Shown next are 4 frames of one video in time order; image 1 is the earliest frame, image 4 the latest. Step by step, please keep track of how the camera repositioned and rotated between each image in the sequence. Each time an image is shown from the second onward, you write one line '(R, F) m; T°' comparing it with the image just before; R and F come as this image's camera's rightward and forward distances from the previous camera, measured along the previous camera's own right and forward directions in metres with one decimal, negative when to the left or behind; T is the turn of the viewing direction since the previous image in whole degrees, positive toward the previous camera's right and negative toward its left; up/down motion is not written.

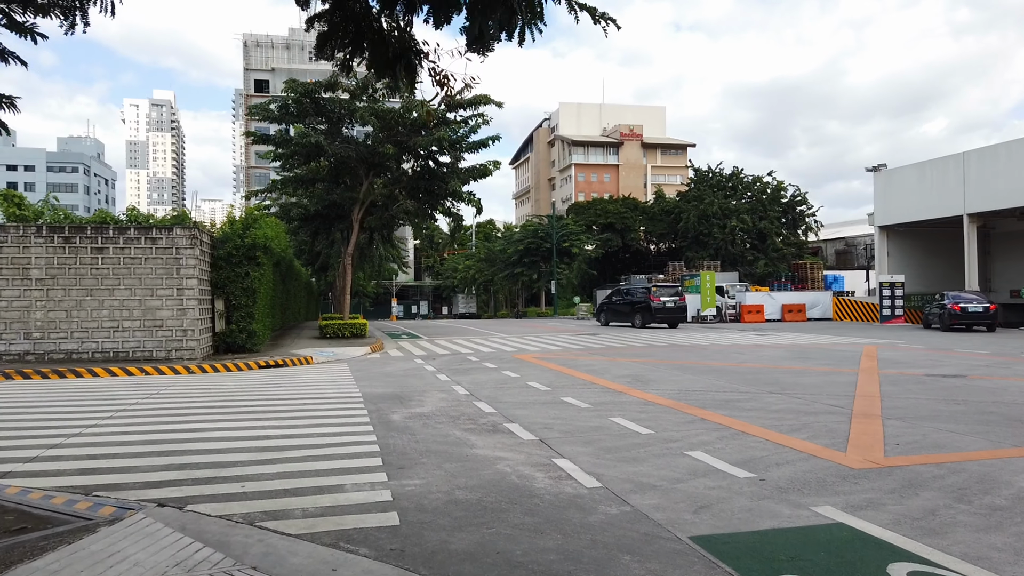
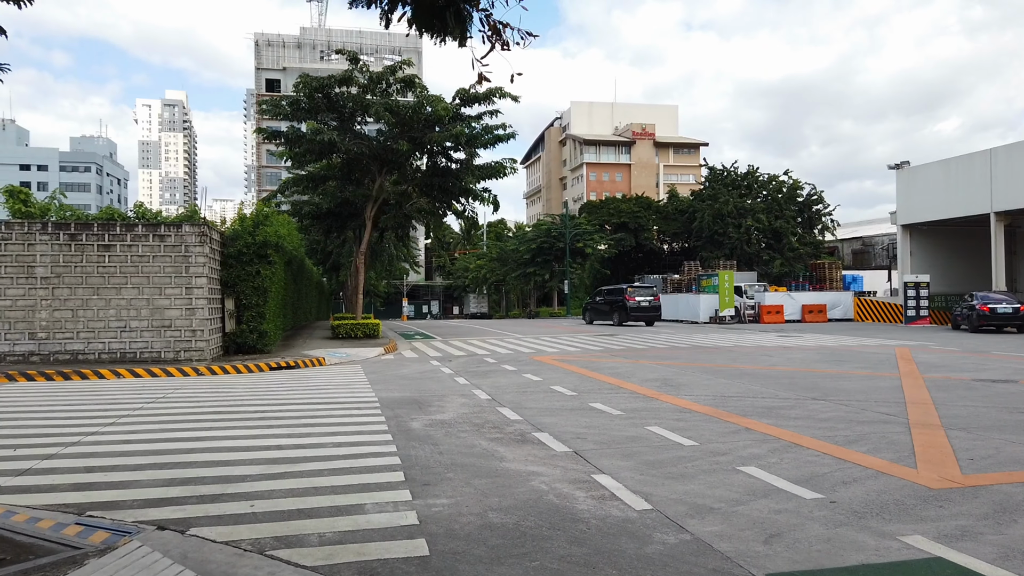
(-0.2, +0.7) m; -1°
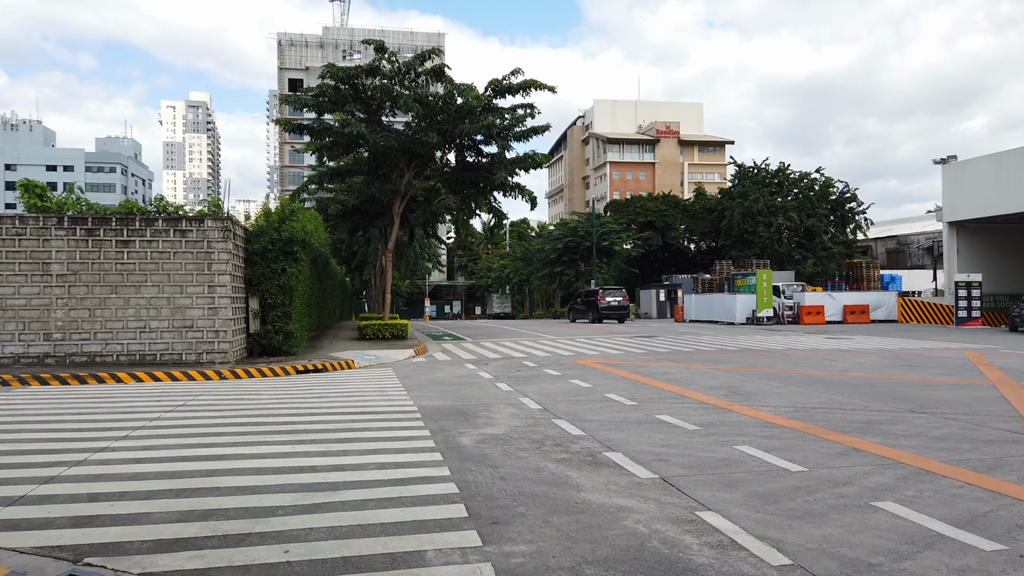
(-0.5, +1.1) m; -2°
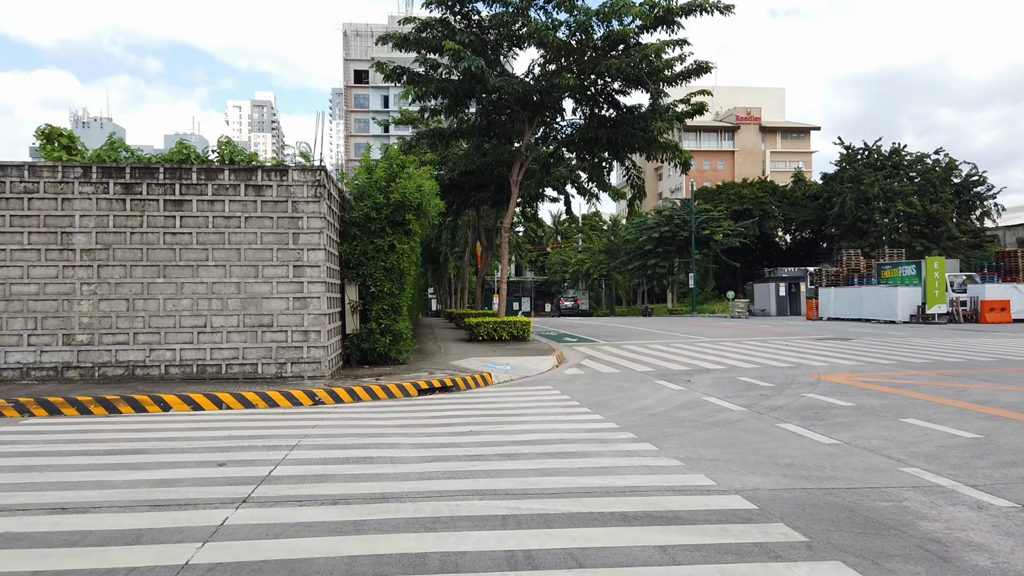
(-2.5, +5.4) m; -4°
